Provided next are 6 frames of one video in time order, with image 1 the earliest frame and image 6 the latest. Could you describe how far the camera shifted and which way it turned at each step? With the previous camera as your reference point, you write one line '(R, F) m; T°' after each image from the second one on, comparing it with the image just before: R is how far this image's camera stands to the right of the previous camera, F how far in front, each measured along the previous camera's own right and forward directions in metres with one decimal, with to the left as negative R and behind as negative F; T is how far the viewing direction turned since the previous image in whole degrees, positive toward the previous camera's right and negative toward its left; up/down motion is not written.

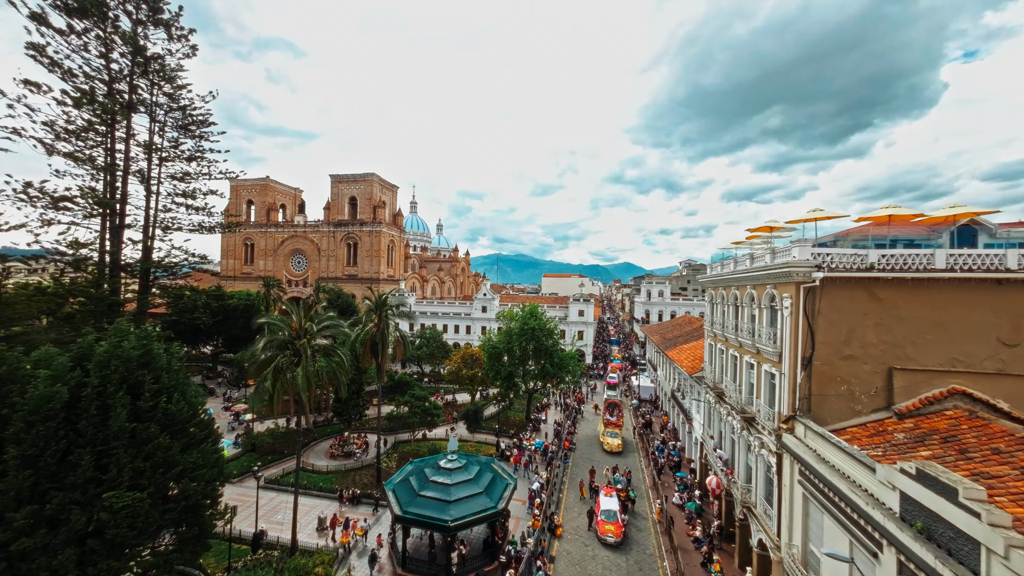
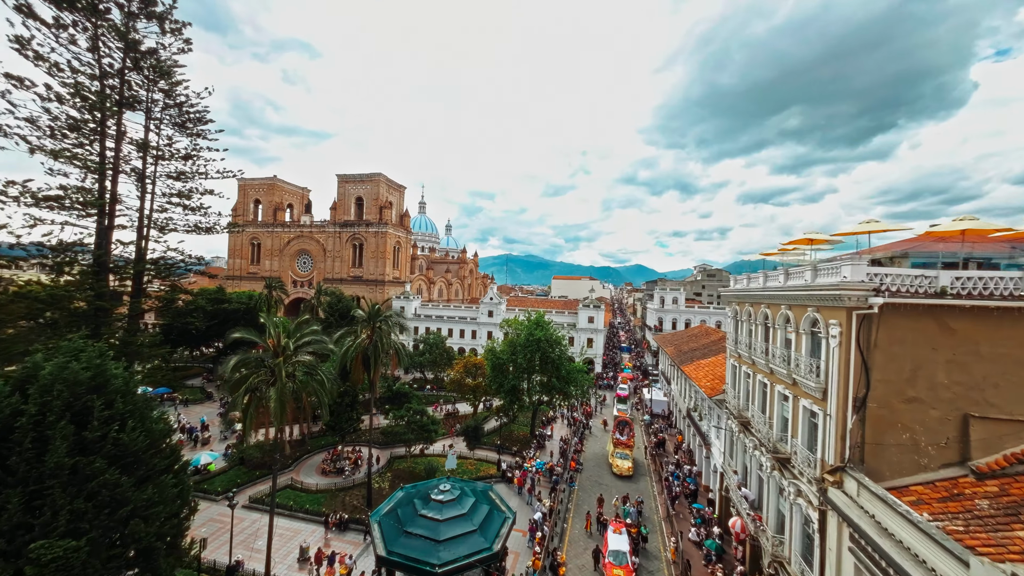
(+0.3, +1.5) m; -2°
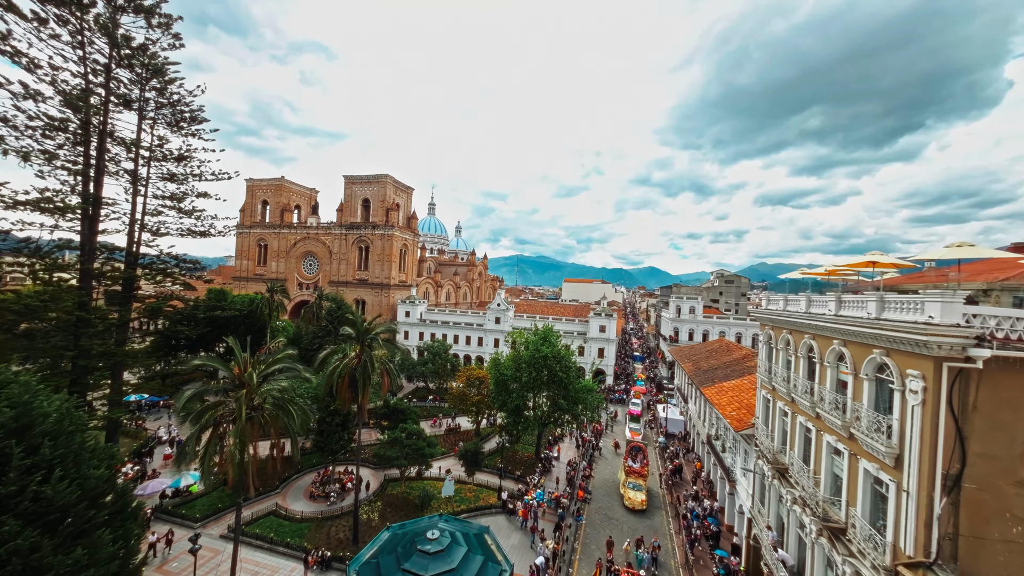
(+0.4, +1.8) m; -2°
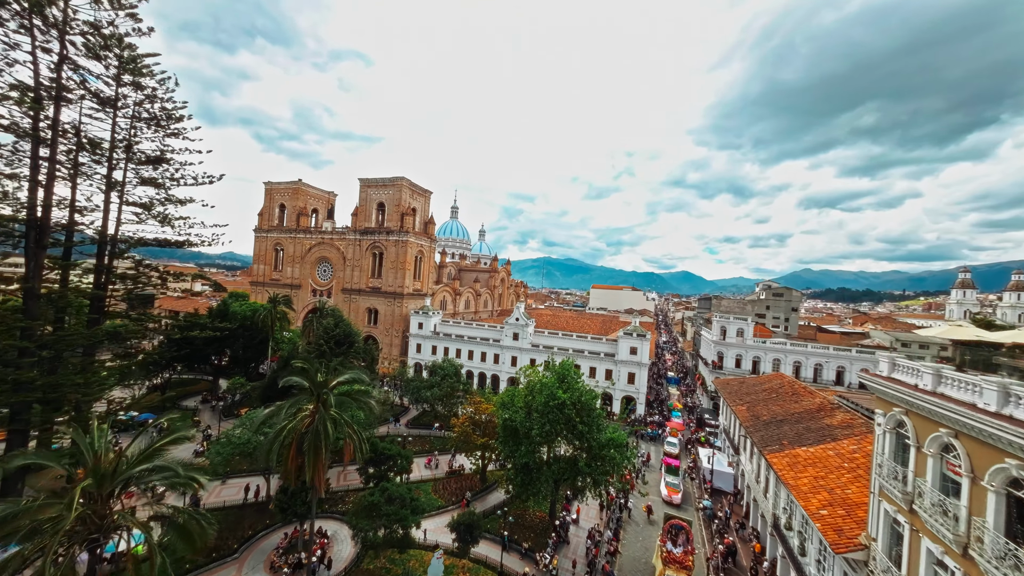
(+0.9, +4.4) m; -4°
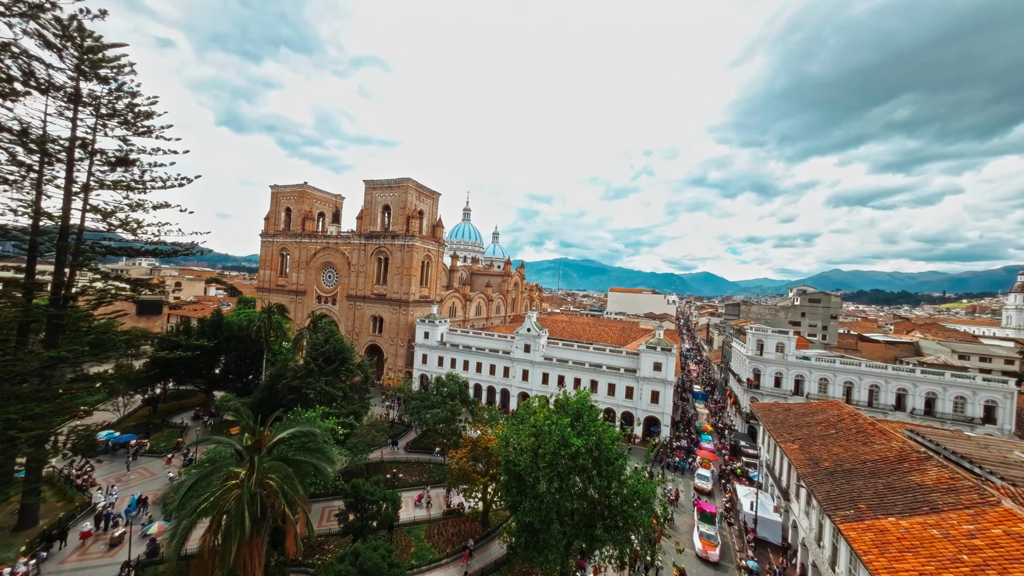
(+0.6, +3.3) m; -3°
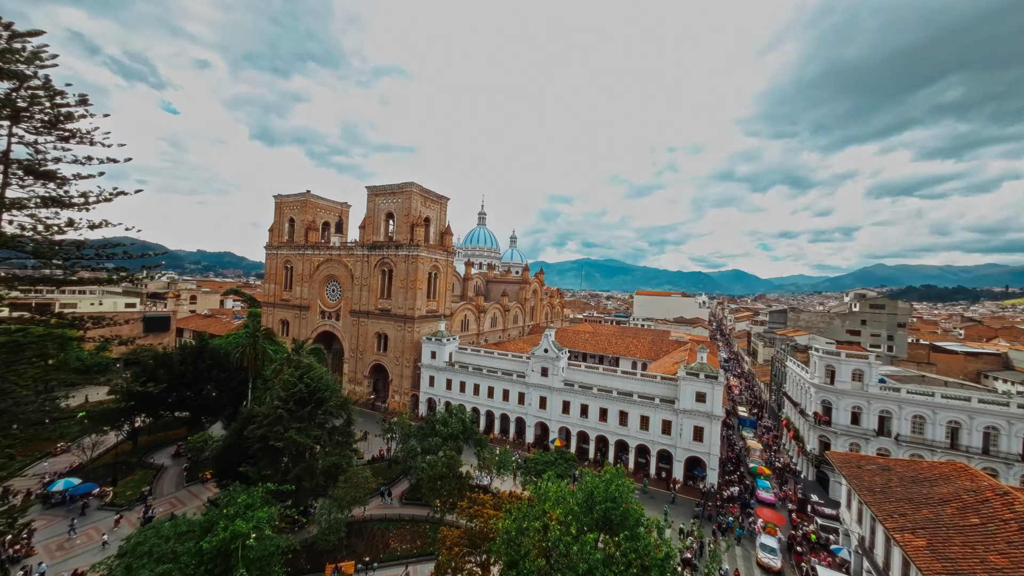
(+0.9, +5.0) m; -4°
